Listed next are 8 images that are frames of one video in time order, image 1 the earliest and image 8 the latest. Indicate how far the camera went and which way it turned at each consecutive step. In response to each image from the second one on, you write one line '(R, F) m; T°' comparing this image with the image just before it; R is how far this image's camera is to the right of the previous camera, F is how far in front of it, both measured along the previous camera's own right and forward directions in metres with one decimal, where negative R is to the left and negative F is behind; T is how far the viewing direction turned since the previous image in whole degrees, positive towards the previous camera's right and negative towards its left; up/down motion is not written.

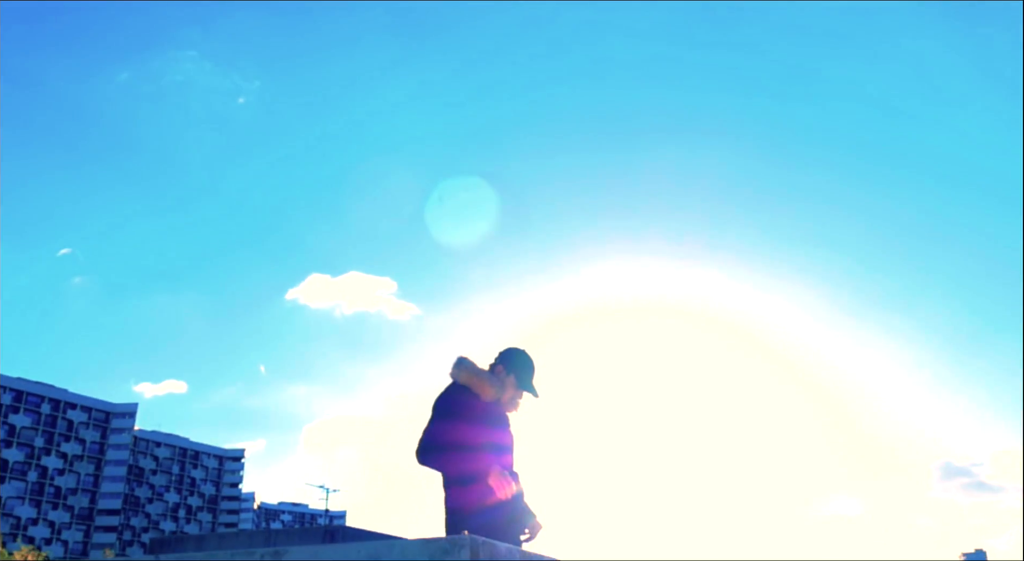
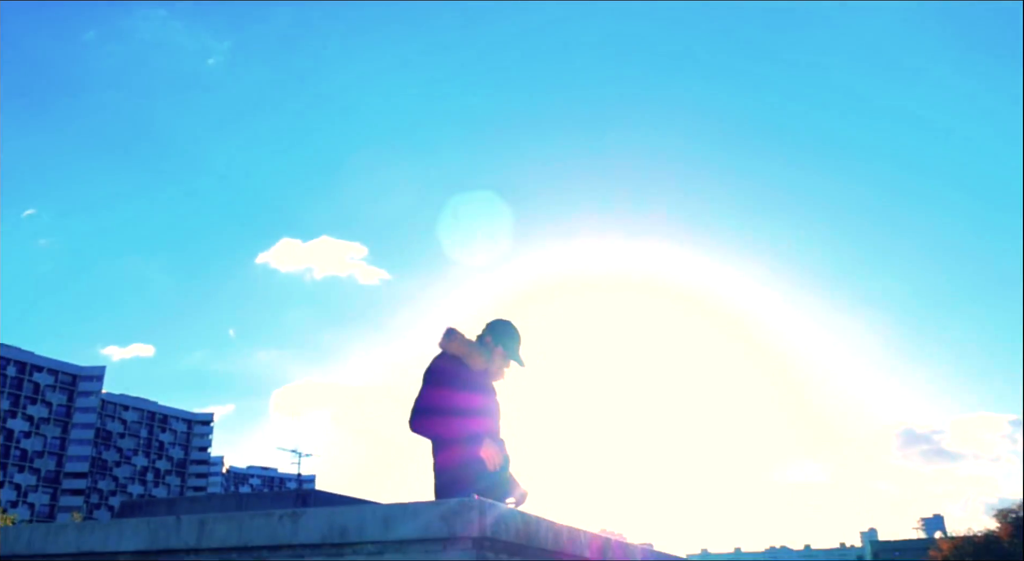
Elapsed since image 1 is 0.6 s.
(+0.8, +2.0) m; -22°
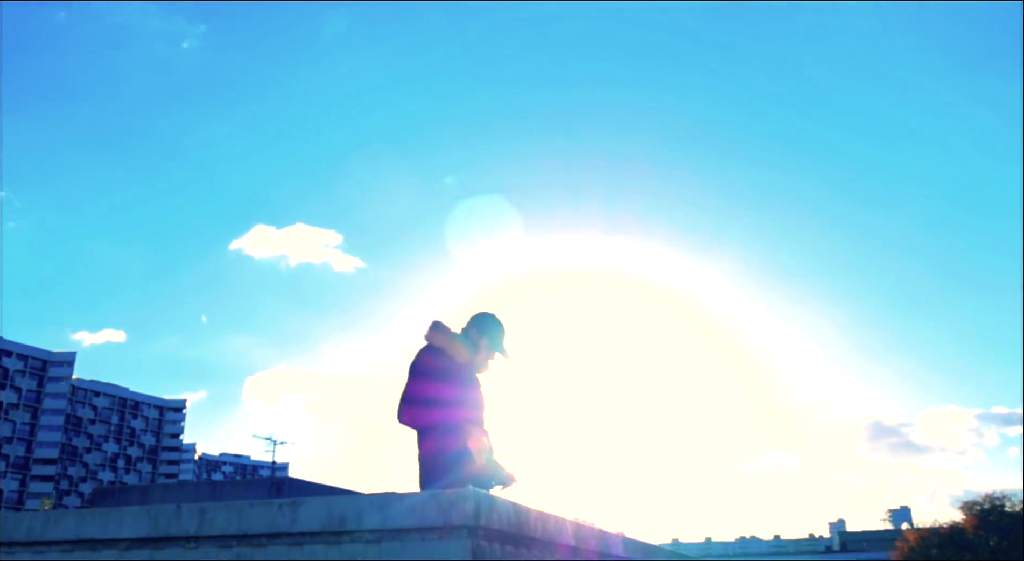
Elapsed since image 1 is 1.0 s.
(0.0, 0.0) m; +2°
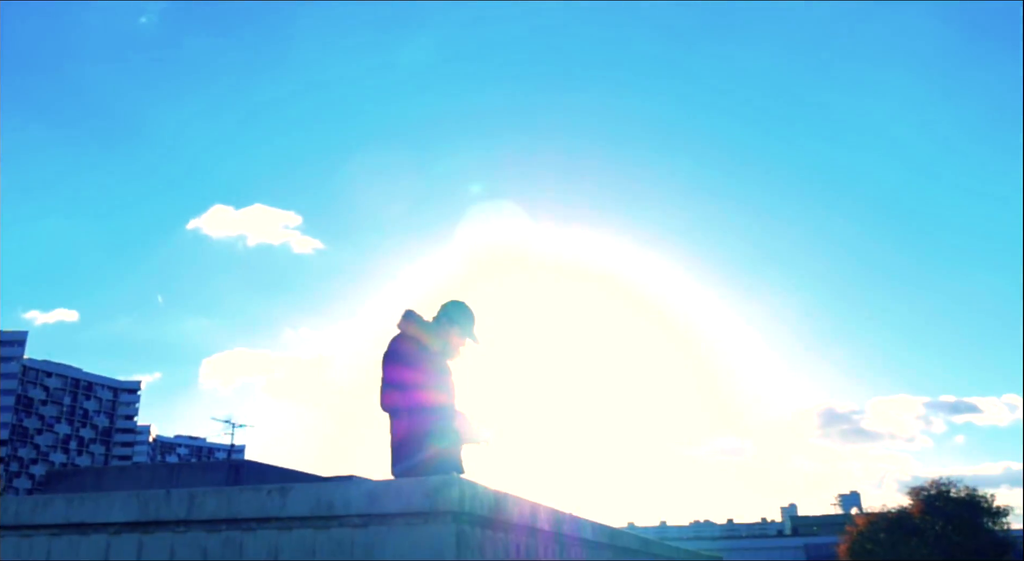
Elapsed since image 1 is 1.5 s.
(0.0, 0.0) m; +2°
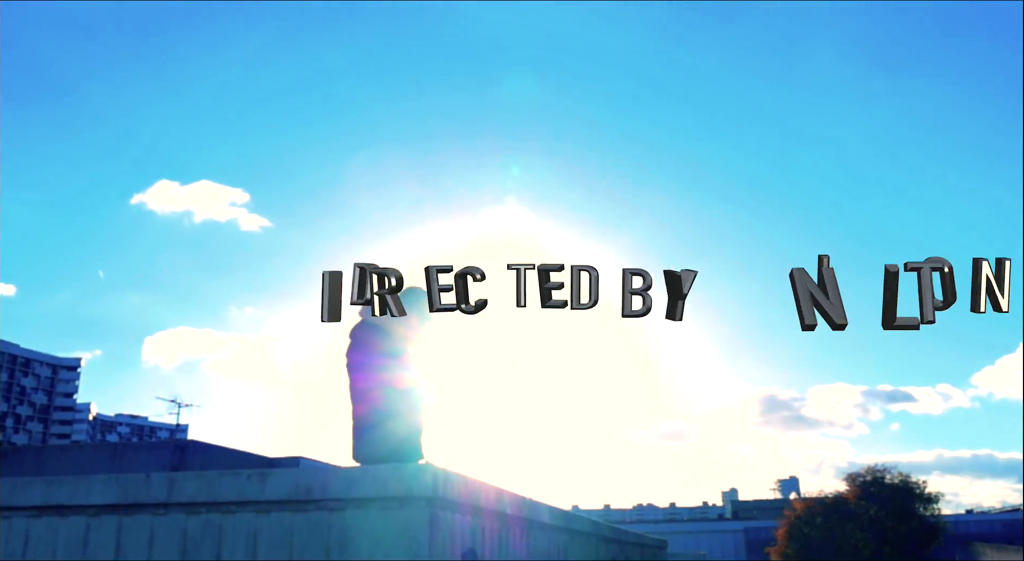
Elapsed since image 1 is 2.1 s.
(0.0, -0.1) m; +3°
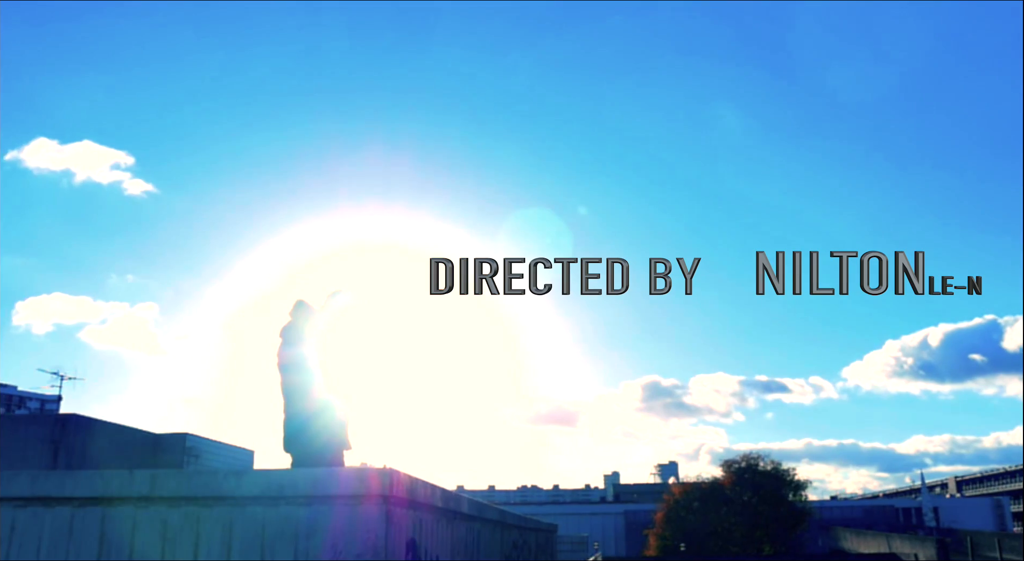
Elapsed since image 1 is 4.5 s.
(-0.1, -0.2) m; +7°
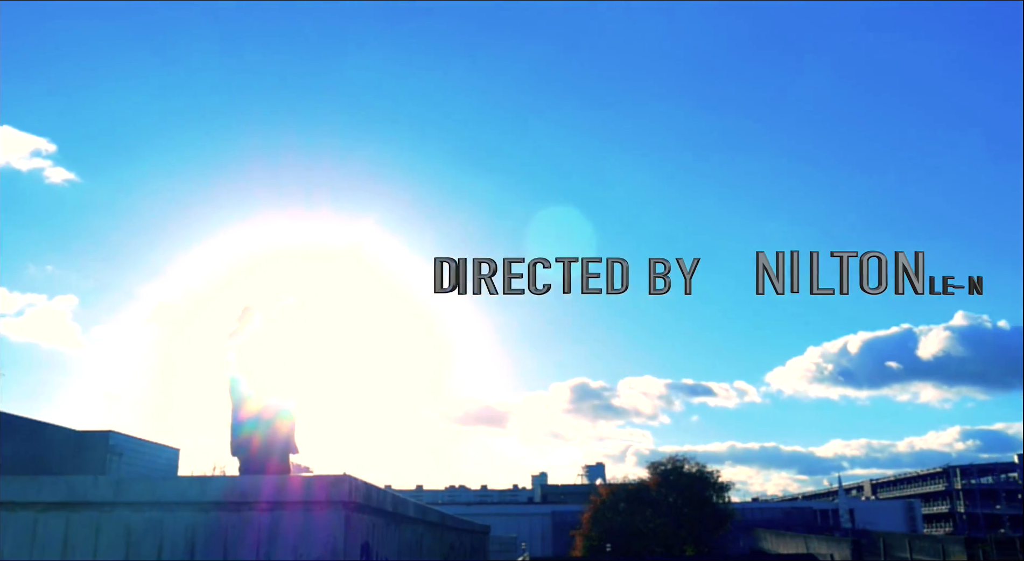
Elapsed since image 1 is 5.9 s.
(-0.1, -0.1) m; +4°
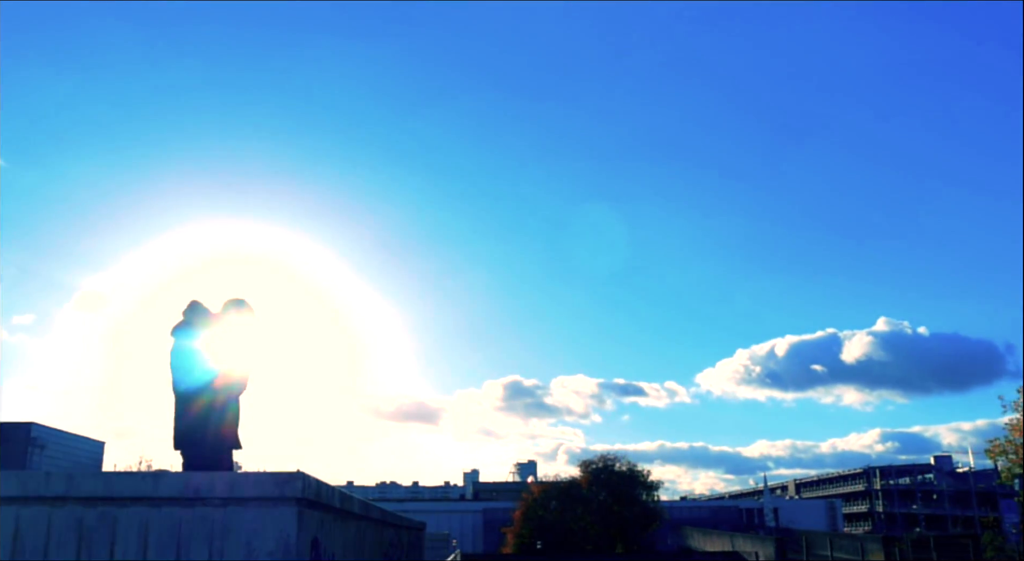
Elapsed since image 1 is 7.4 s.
(0.0, 0.0) m; +4°
